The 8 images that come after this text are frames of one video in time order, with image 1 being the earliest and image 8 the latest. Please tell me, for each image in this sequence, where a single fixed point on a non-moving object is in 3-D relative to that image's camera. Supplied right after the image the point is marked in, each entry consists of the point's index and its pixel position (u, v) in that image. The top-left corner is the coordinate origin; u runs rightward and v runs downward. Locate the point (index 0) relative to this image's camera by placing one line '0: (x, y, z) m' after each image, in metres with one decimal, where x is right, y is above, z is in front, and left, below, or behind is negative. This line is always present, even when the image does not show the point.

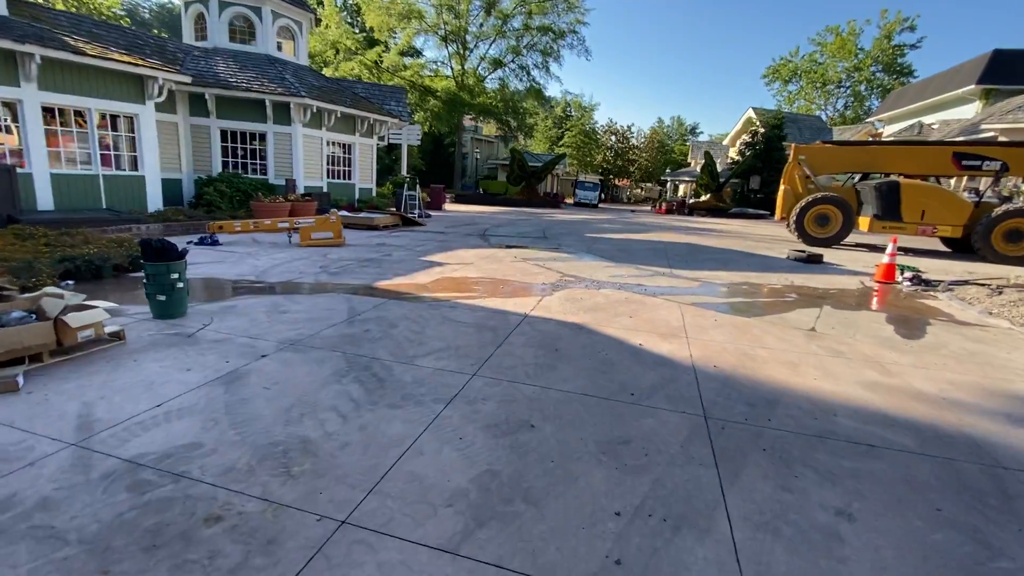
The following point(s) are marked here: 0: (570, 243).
0: (+1.4, +1.1, +12.0) m
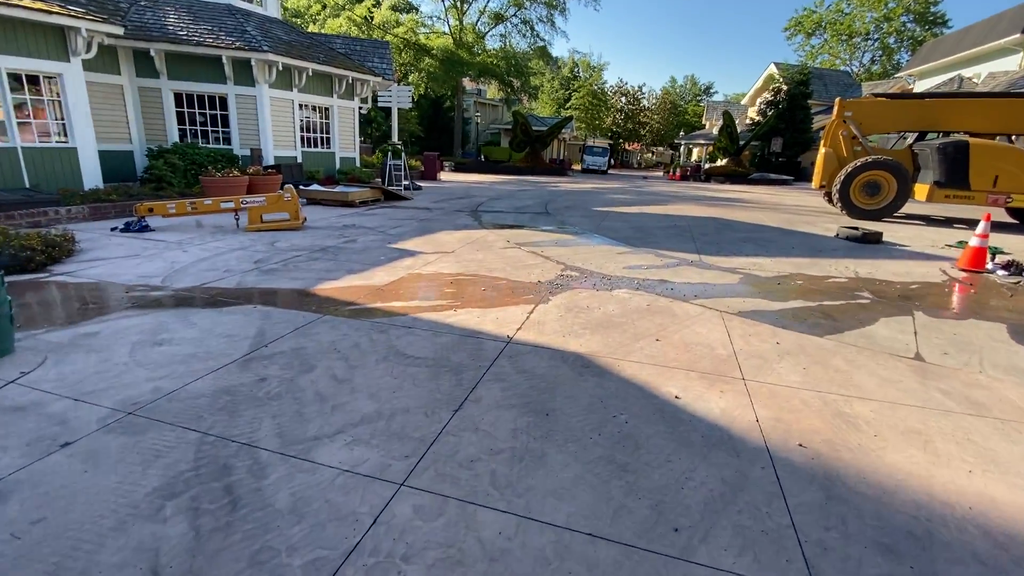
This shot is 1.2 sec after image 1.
0: (+1.3, +1.4, +10.2) m
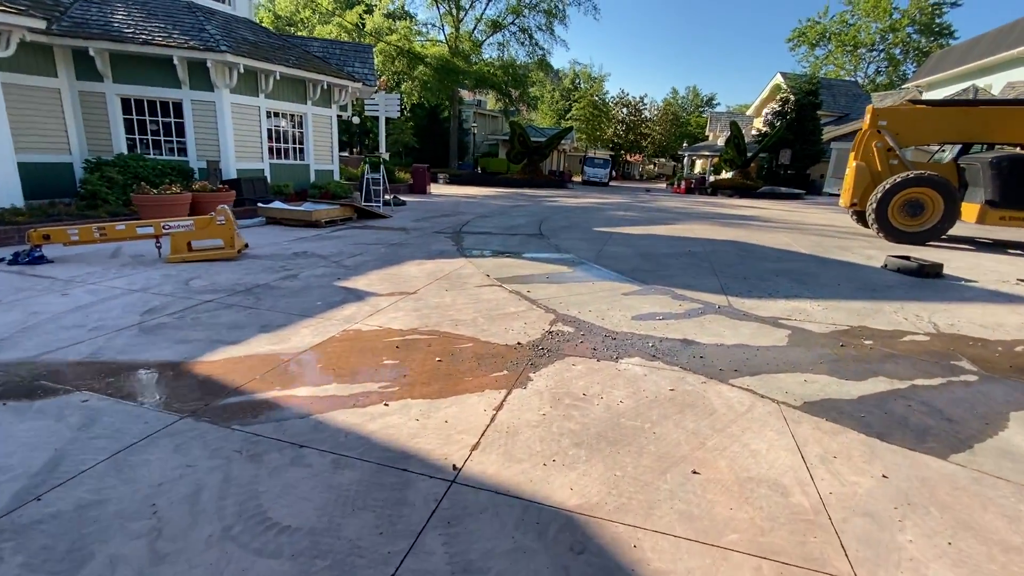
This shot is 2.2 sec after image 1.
0: (+1.0, +0.8, +8.8) m
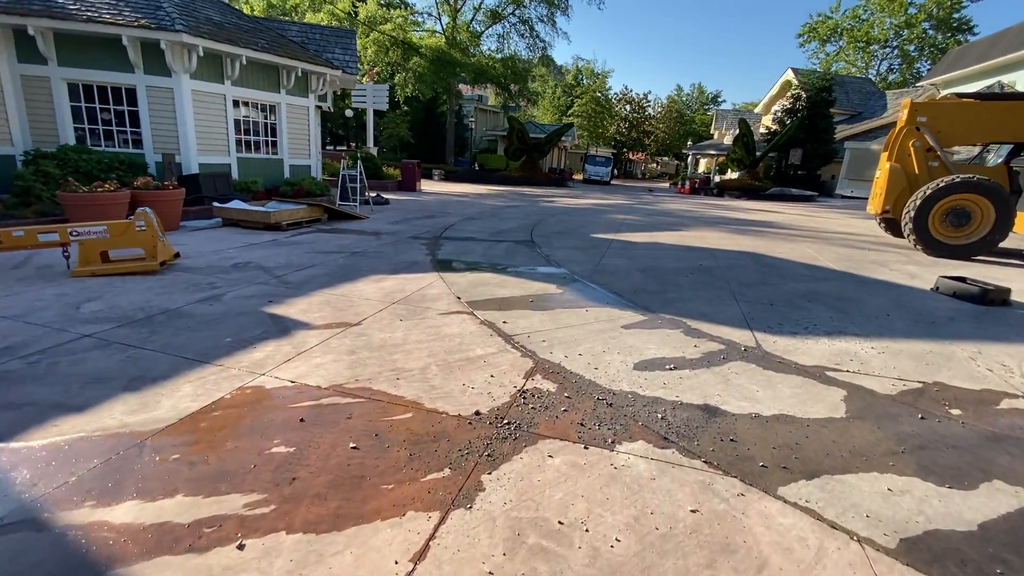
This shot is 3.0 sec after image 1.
0: (+0.8, +0.5, +7.6) m
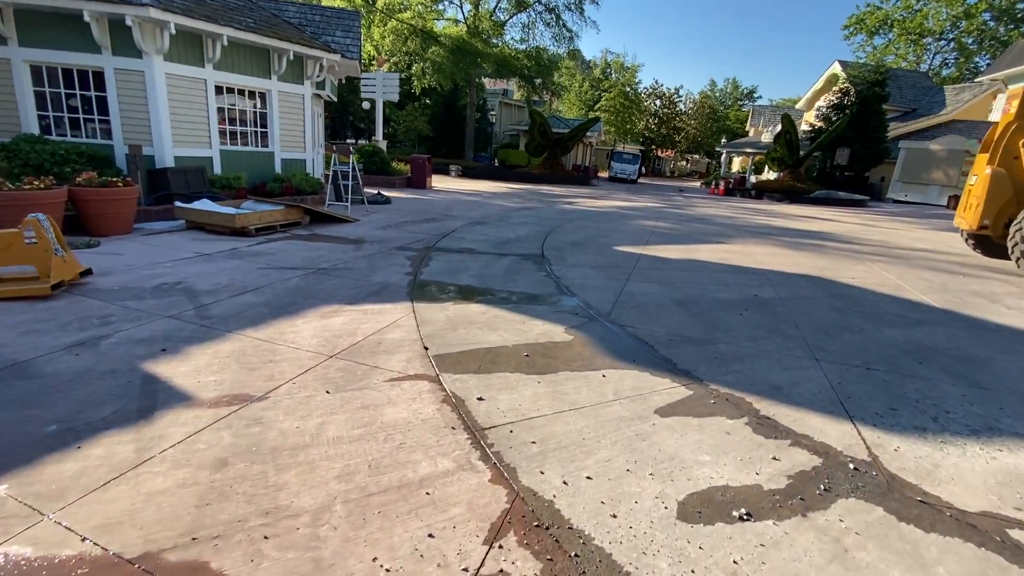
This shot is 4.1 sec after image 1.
0: (+0.8, +0.2, +6.1) m
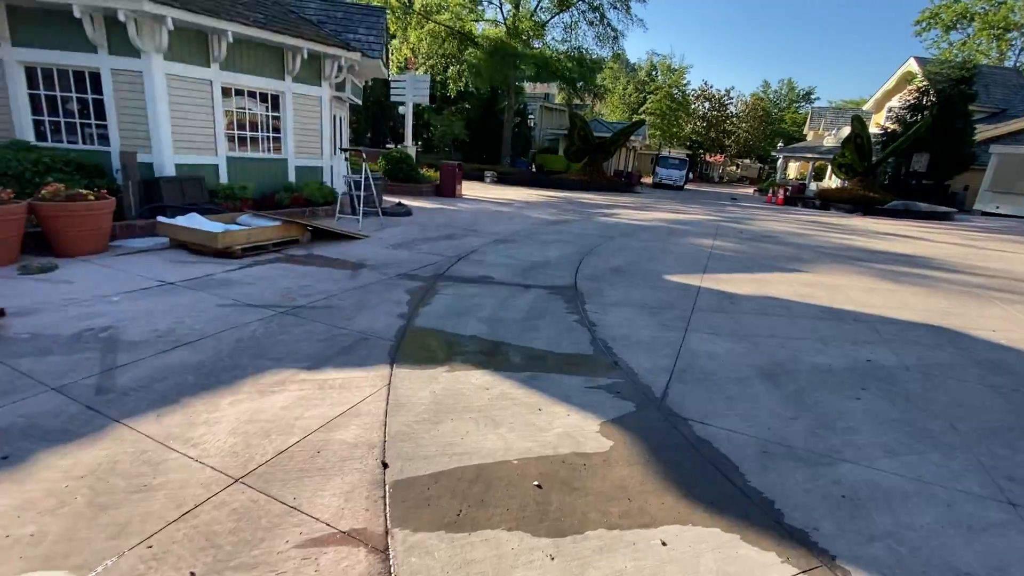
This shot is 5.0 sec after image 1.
0: (+1.0, -0.3, +4.8) m
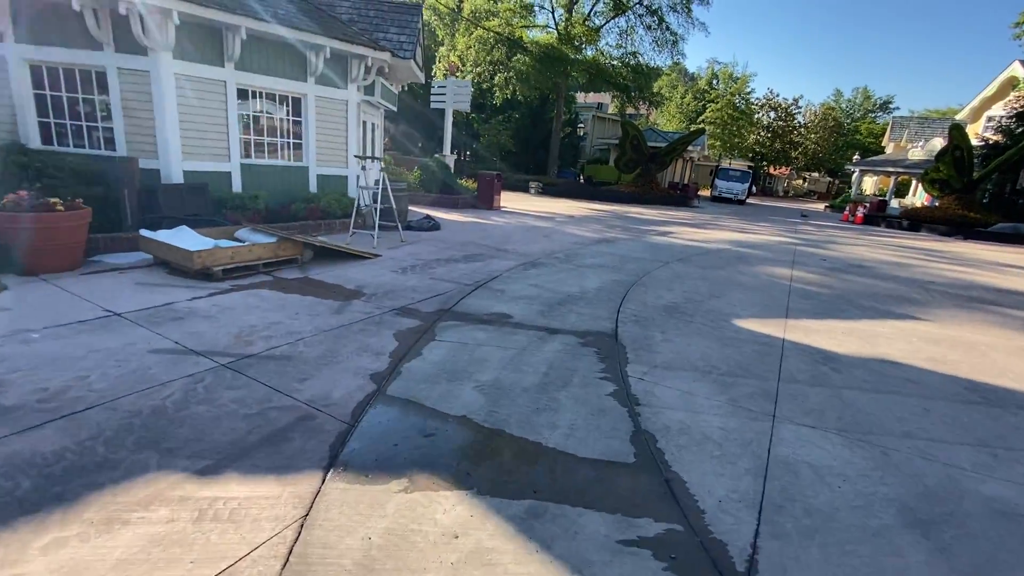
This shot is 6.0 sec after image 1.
0: (+1.1, -0.7, +3.4) m
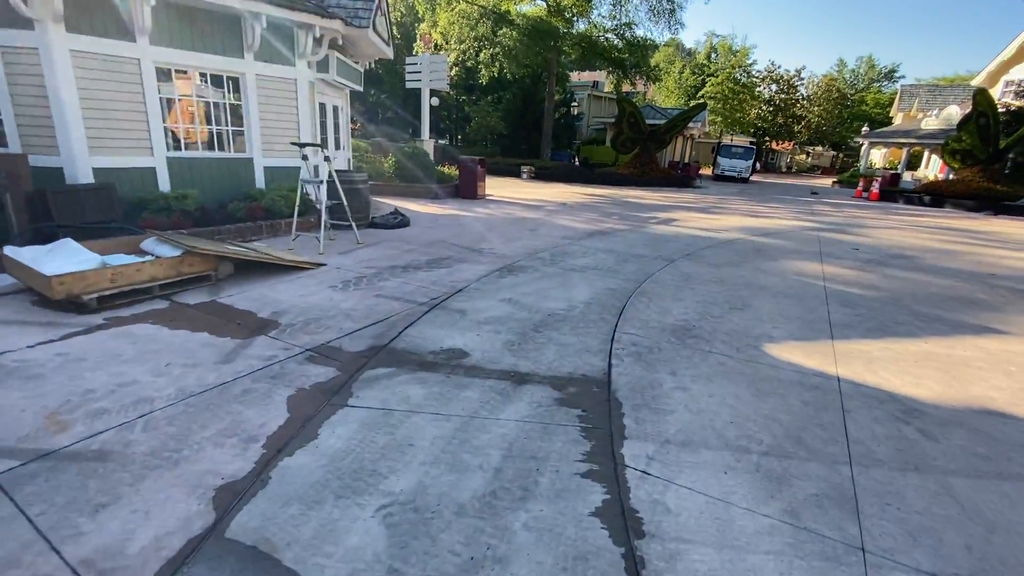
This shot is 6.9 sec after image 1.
0: (+0.8, -0.9, +2.2) m
